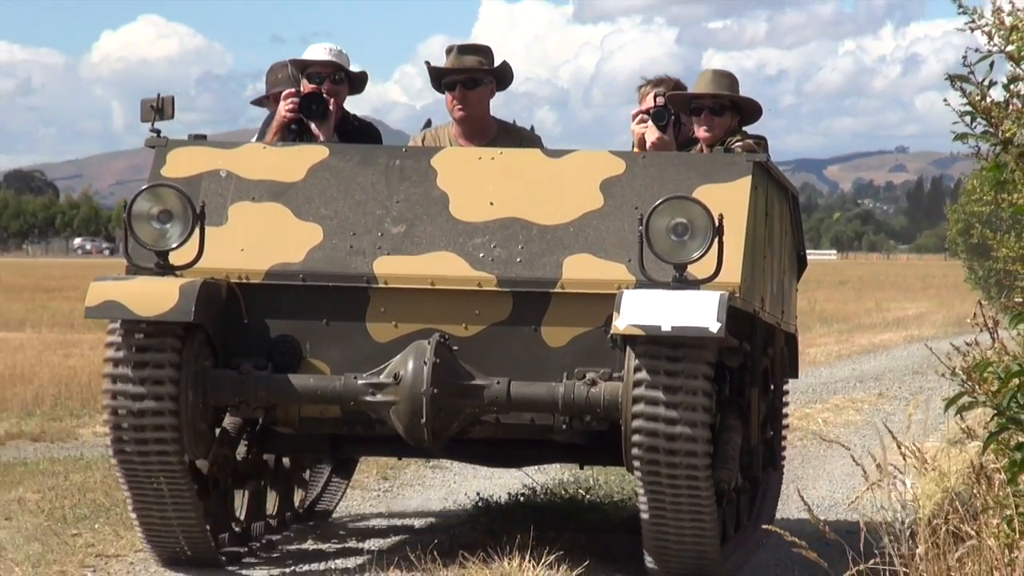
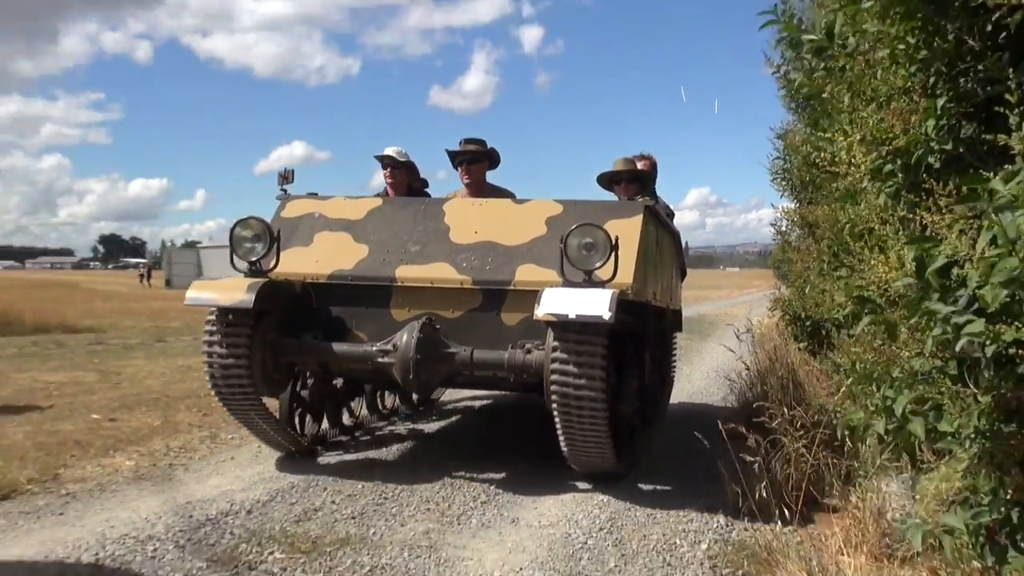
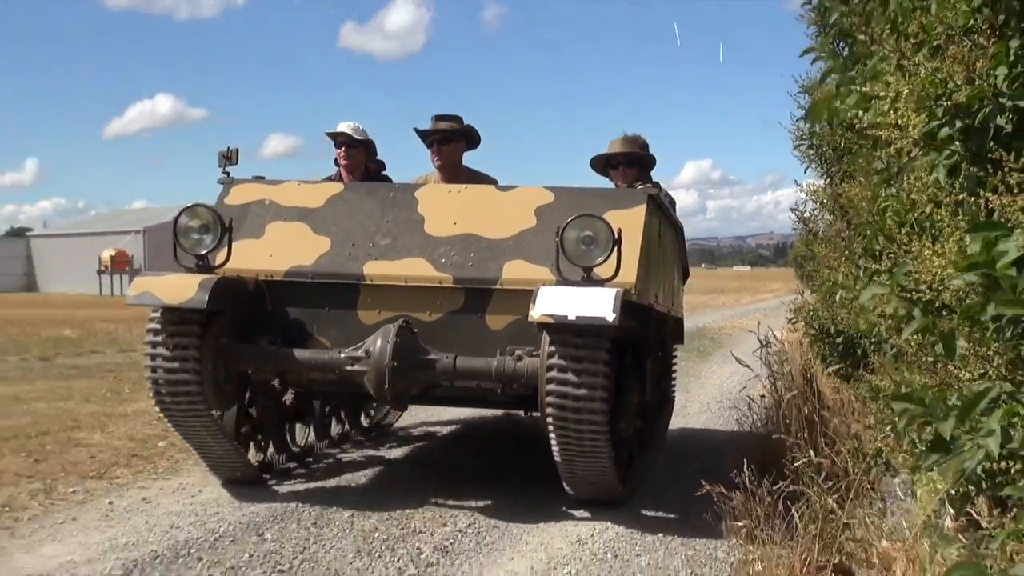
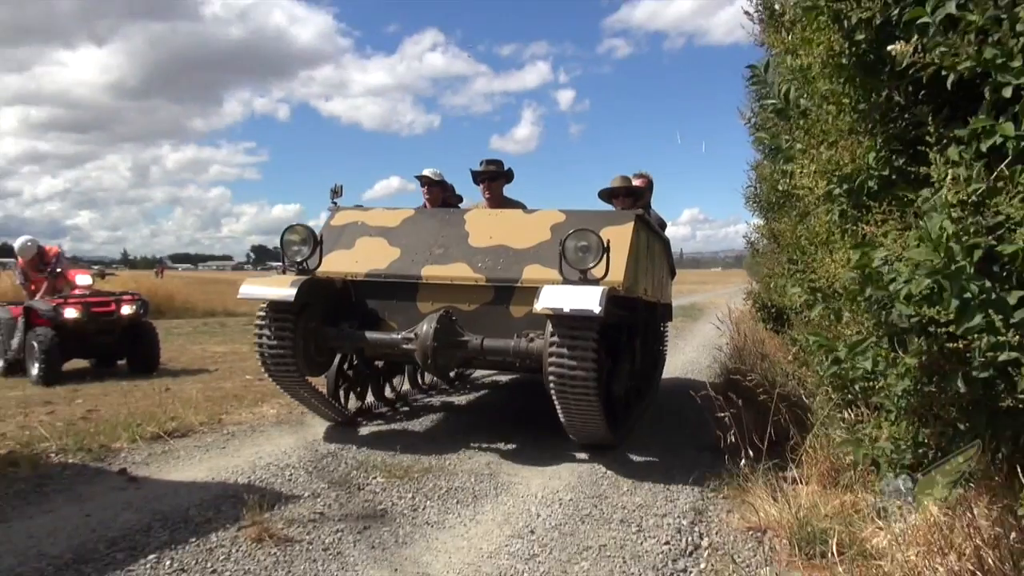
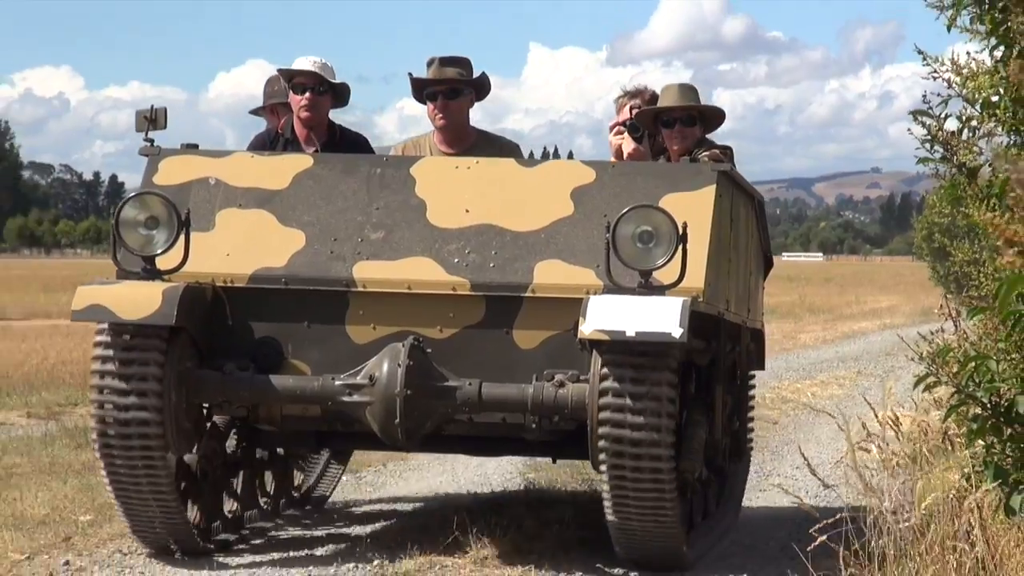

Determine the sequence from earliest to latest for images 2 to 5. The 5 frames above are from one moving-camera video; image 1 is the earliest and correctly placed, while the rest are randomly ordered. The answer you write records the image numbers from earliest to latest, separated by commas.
5, 3, 2, 4
